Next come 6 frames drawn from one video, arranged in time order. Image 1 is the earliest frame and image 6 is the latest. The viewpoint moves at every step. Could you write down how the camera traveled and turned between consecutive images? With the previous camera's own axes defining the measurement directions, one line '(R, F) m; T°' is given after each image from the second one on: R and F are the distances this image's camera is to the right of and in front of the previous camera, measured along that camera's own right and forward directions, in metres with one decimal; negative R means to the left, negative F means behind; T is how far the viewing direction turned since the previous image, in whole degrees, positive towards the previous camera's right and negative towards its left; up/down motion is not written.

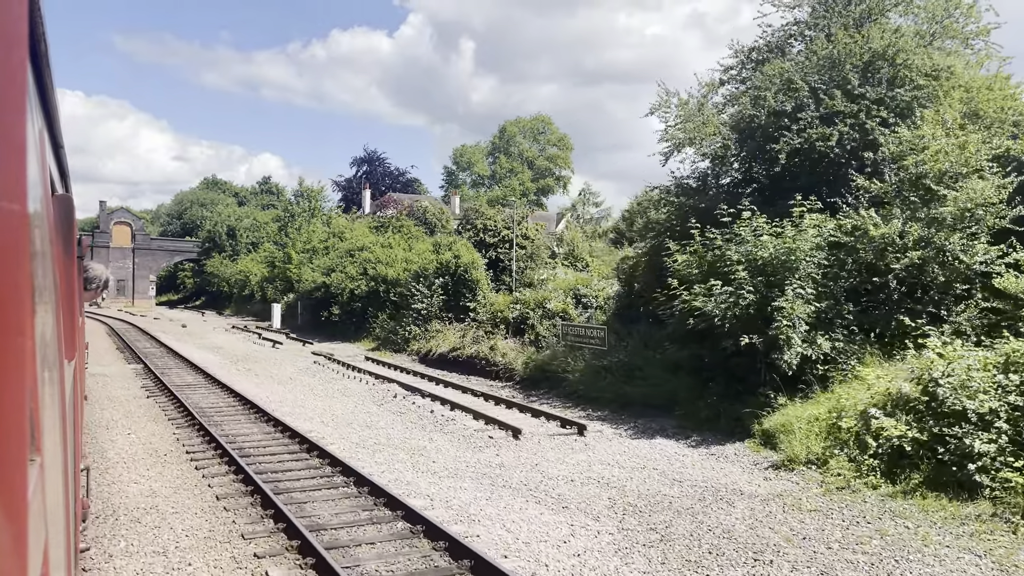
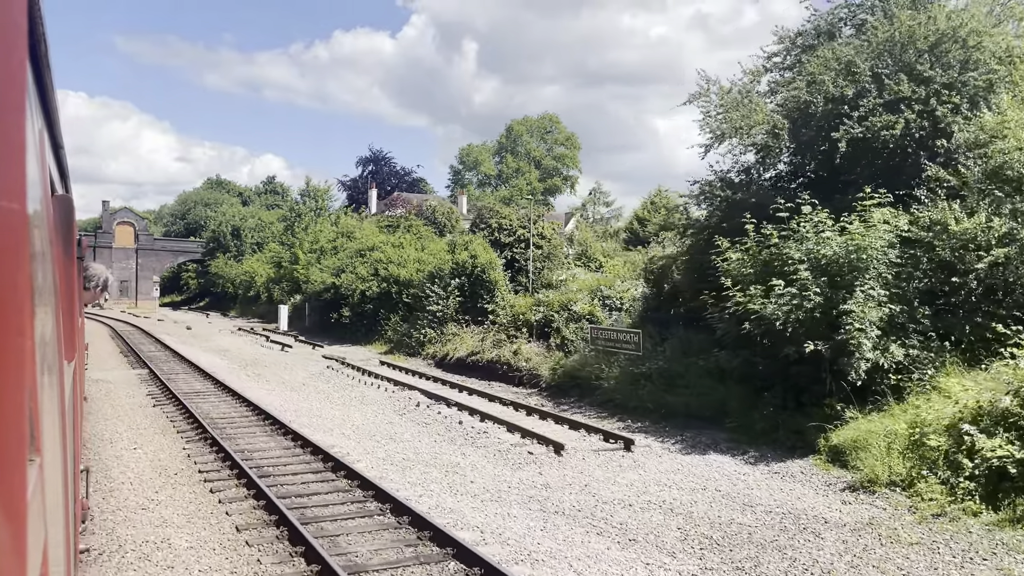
(-0.5, +1.1) m; 0°
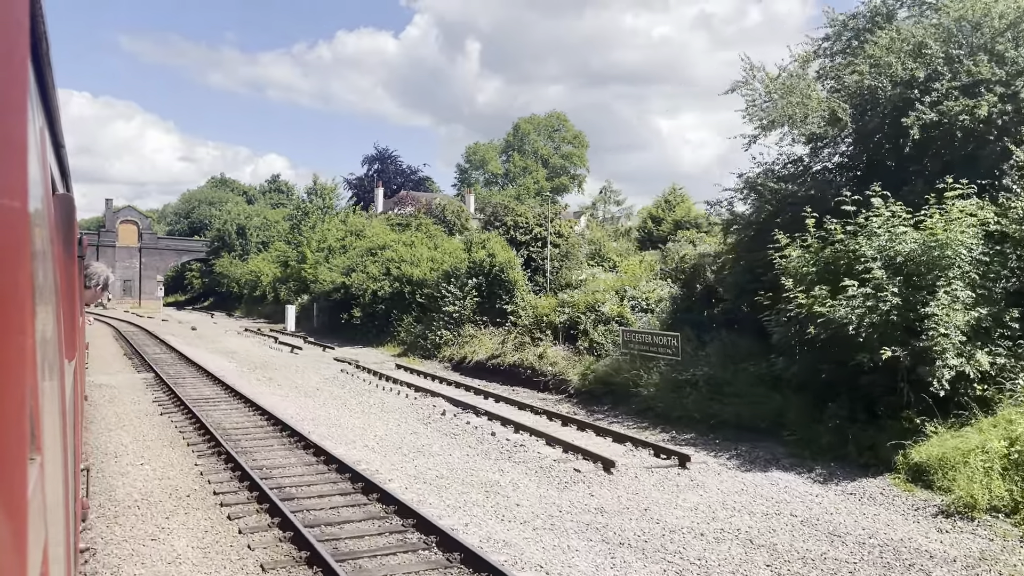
(-0.5, +1.0) m; 0°
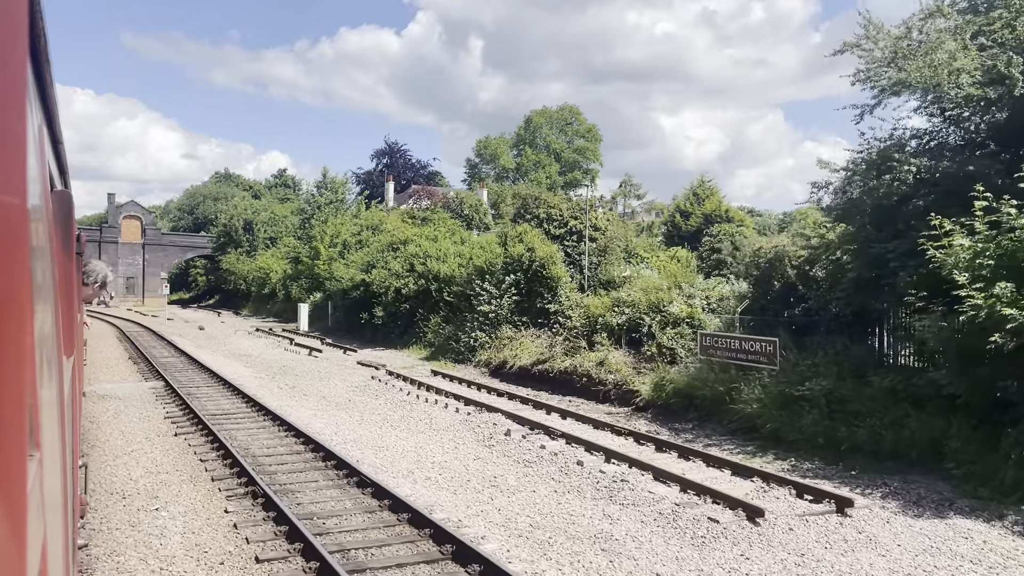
(-1.1, +2.2) m; 0°
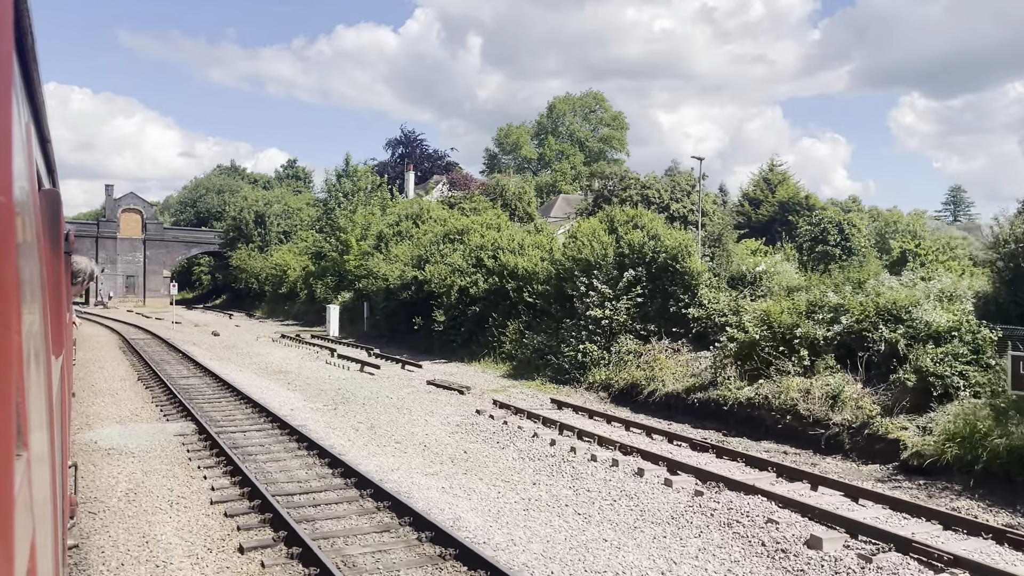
(-2.7, +5.2) m; 0°
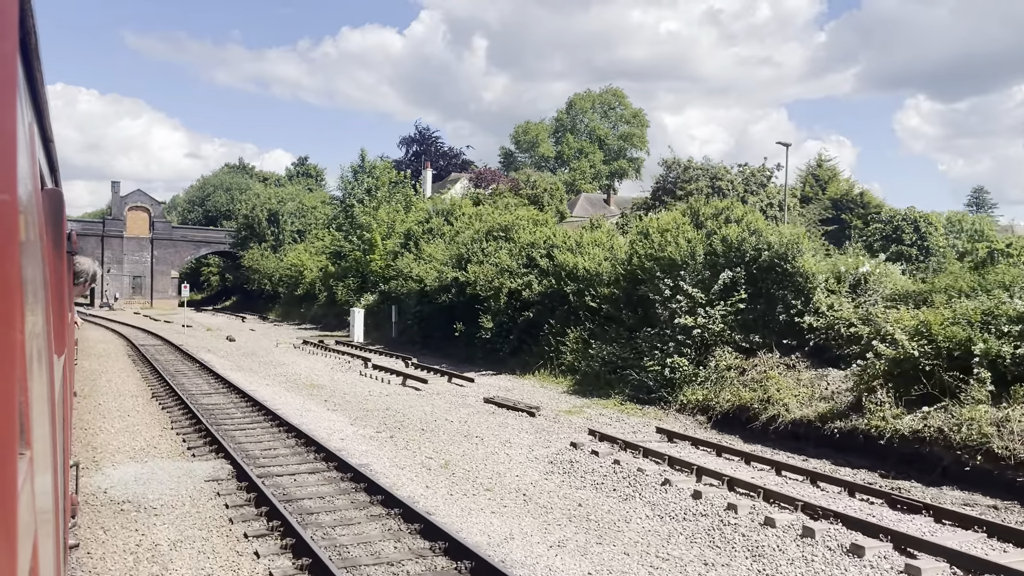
(-1.4, +2.6) m; 0°
